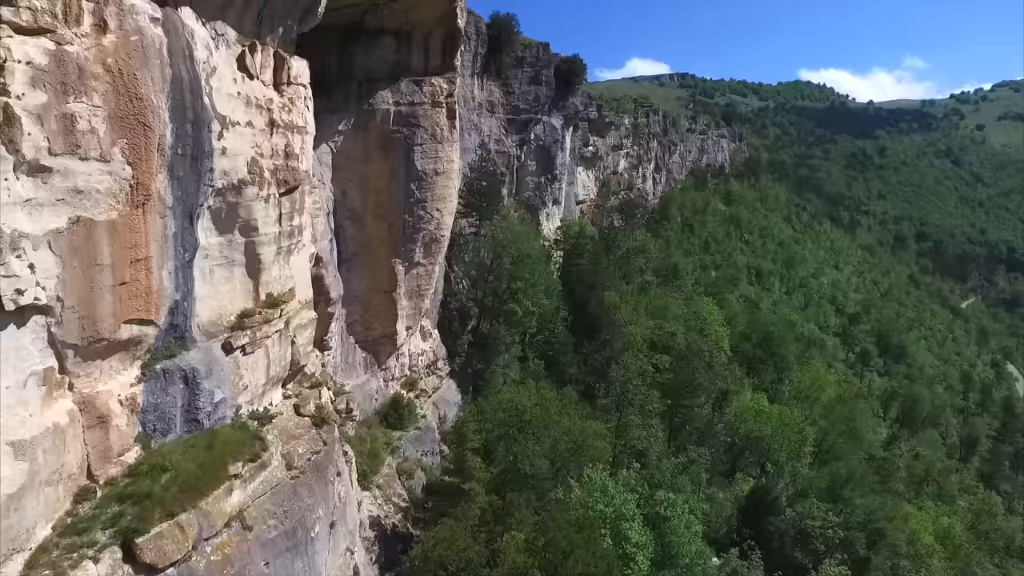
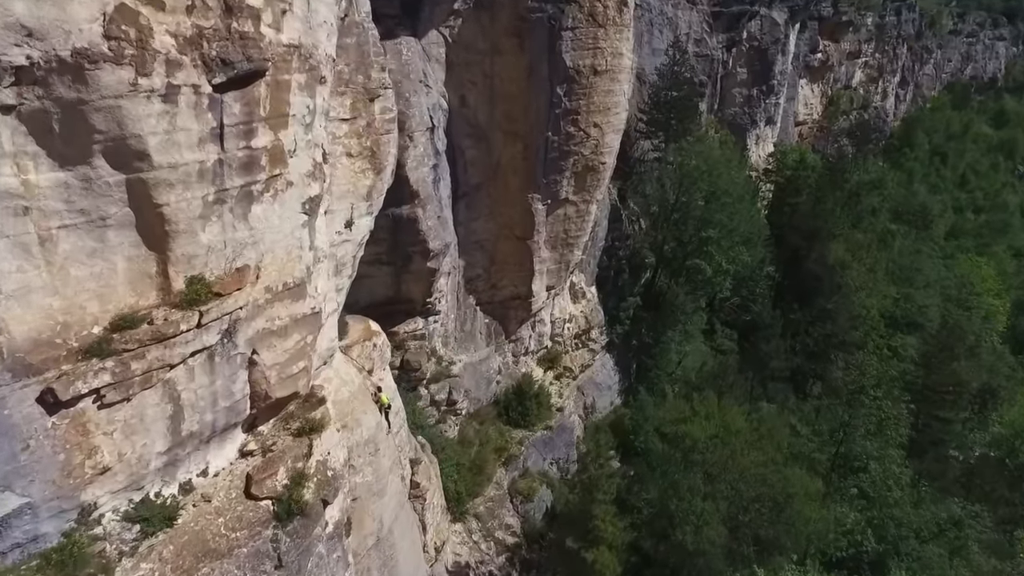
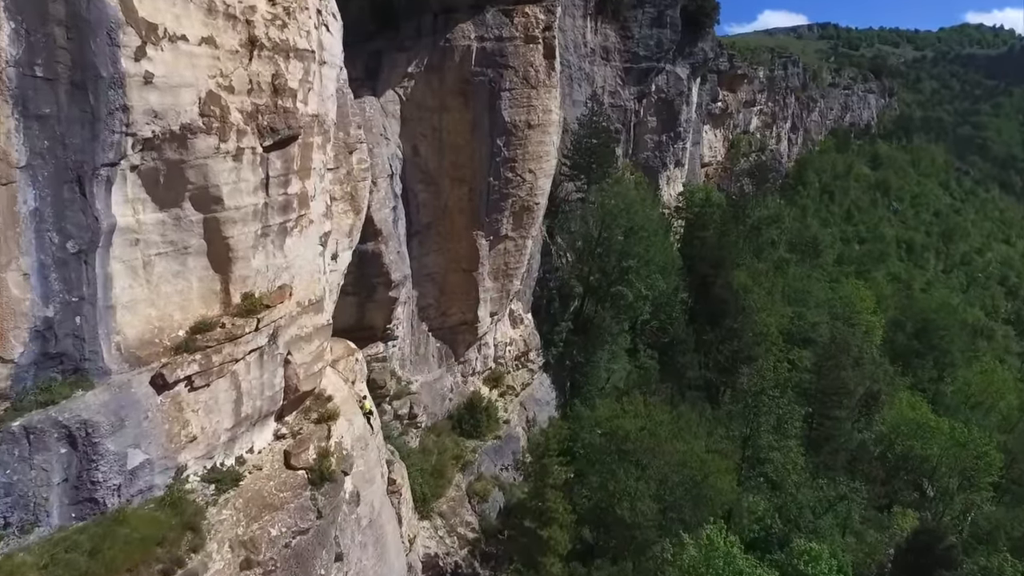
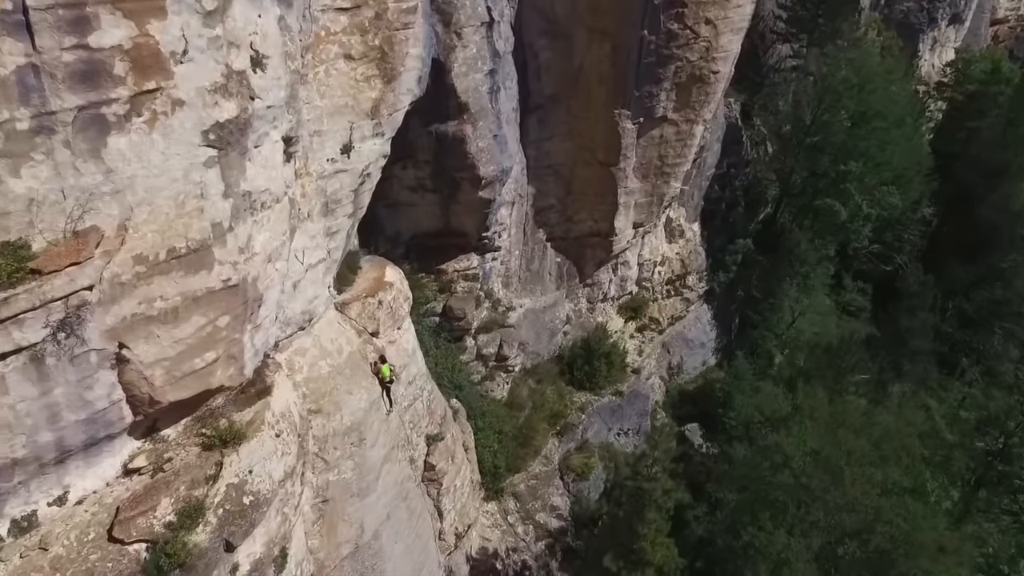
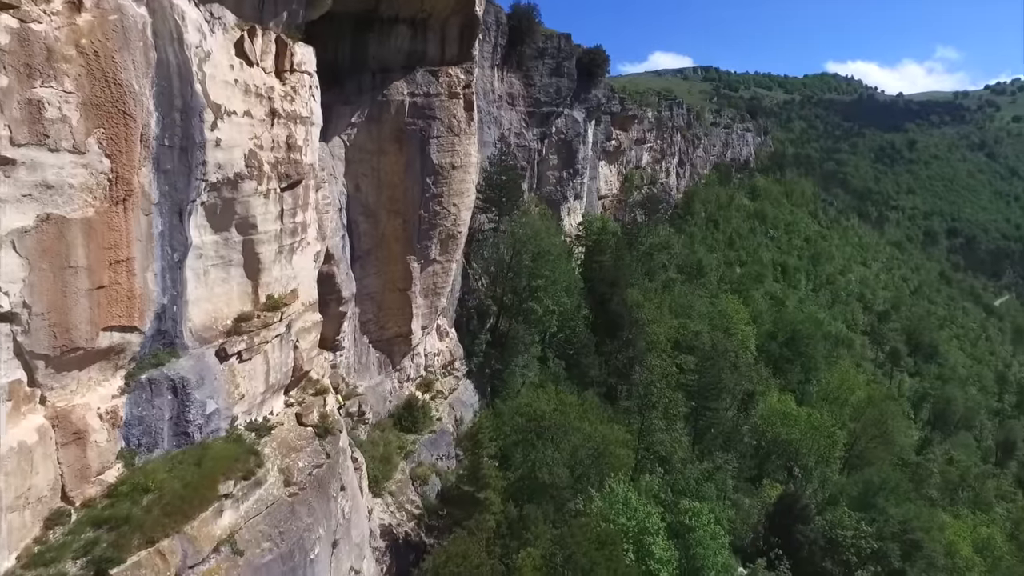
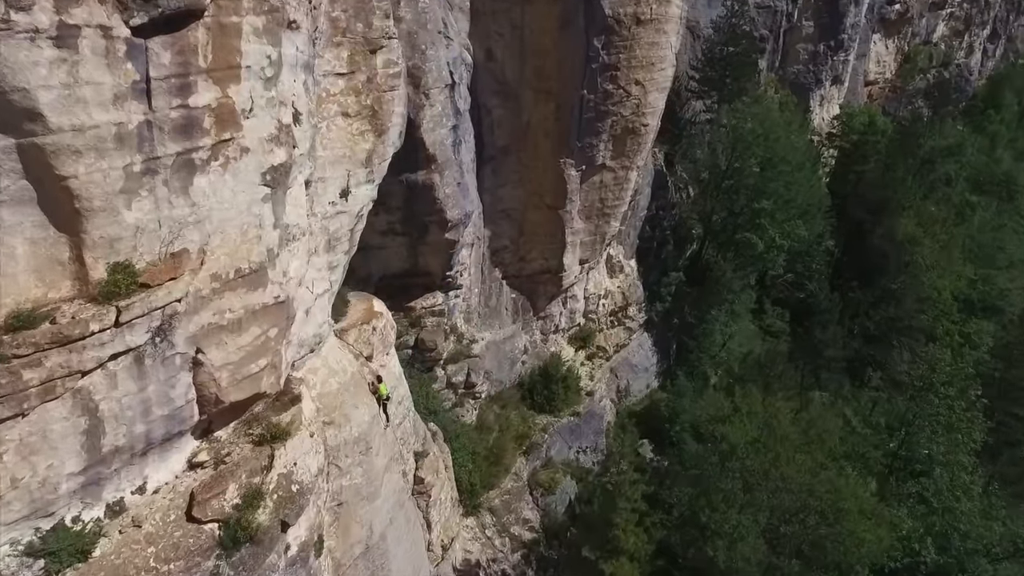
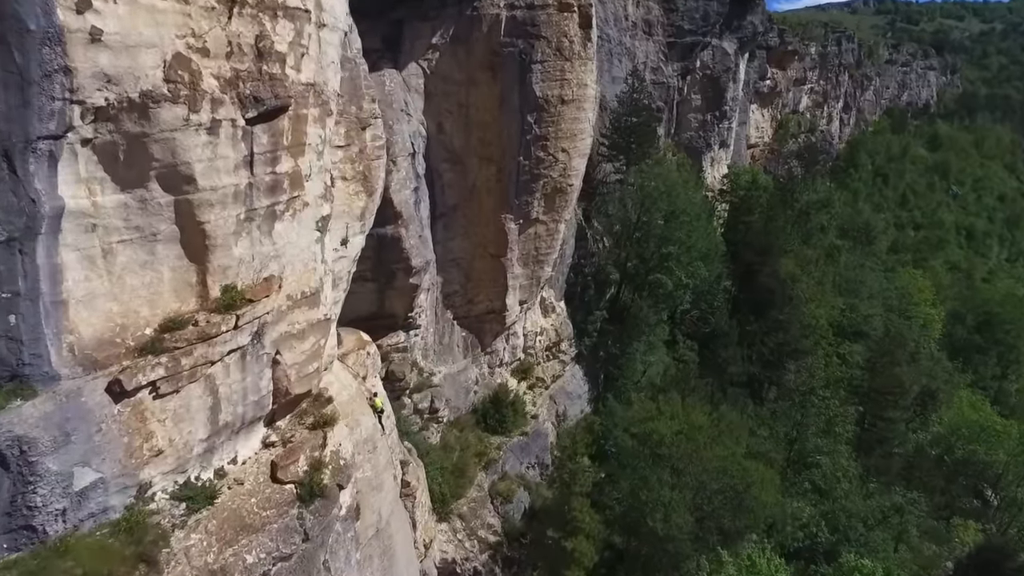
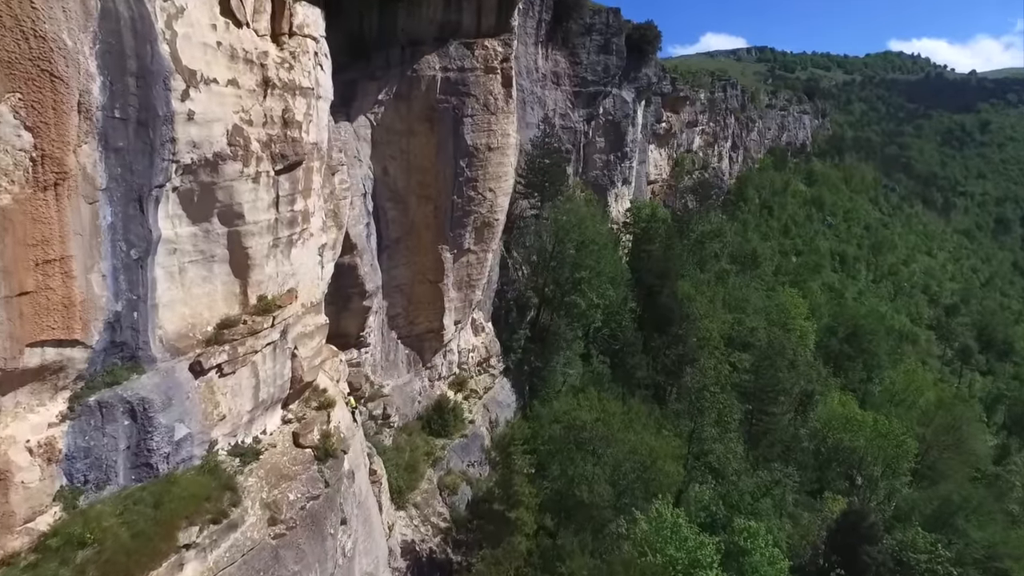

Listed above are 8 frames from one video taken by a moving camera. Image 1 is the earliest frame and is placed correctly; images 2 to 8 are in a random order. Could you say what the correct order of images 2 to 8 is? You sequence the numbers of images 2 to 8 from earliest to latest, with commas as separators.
5, 8, 3, 7, 2, 6, 4
